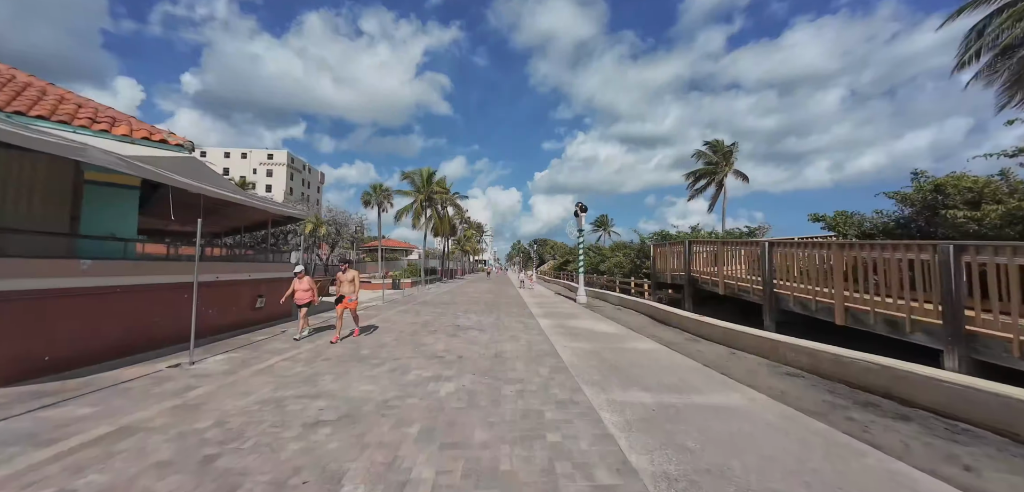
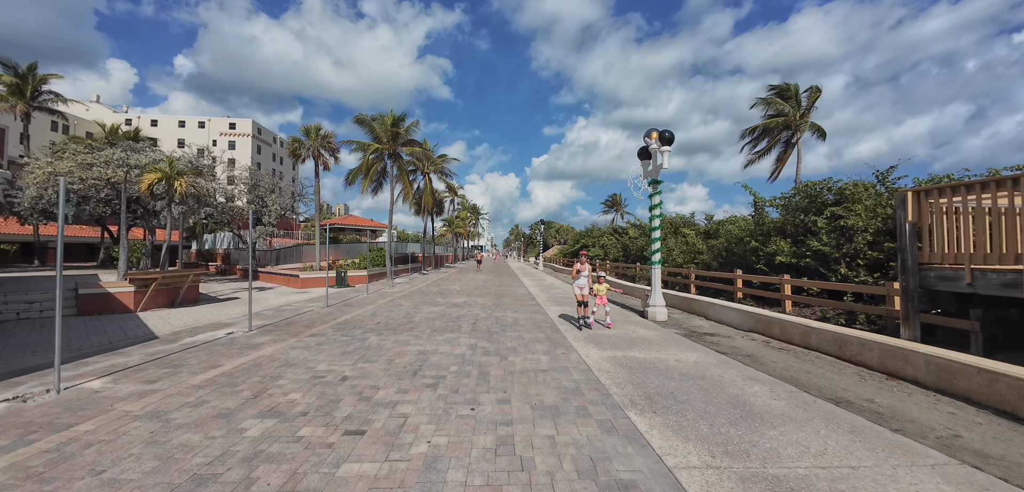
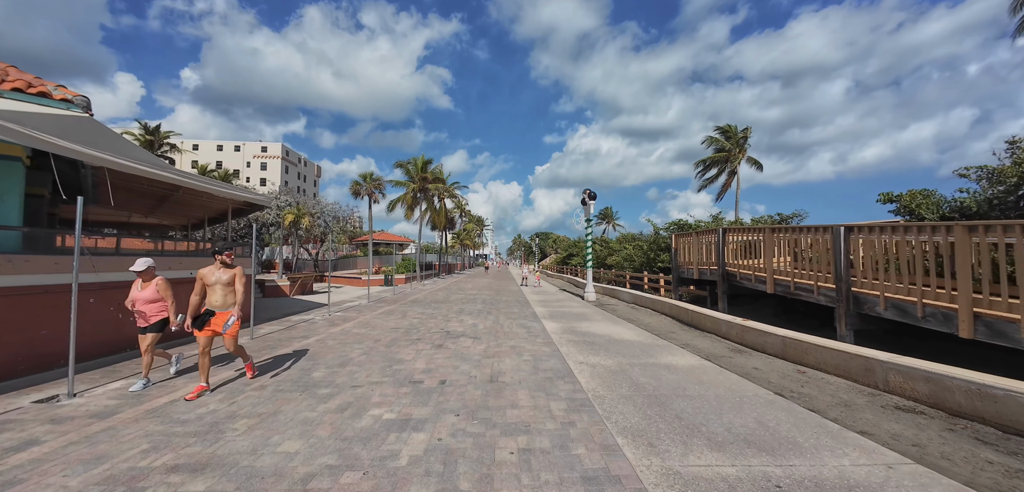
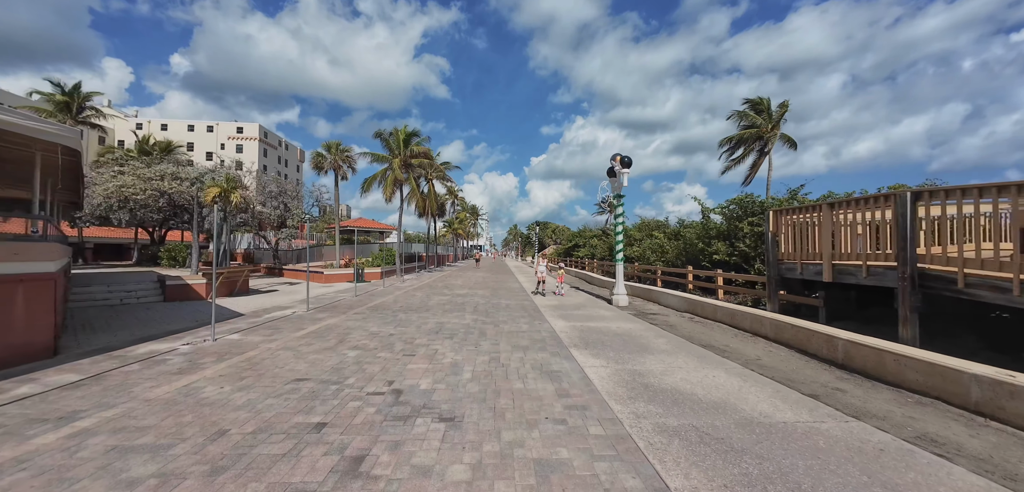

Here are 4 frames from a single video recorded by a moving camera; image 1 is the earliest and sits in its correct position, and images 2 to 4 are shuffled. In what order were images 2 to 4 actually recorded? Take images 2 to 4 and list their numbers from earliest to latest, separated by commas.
3, 4, 2
